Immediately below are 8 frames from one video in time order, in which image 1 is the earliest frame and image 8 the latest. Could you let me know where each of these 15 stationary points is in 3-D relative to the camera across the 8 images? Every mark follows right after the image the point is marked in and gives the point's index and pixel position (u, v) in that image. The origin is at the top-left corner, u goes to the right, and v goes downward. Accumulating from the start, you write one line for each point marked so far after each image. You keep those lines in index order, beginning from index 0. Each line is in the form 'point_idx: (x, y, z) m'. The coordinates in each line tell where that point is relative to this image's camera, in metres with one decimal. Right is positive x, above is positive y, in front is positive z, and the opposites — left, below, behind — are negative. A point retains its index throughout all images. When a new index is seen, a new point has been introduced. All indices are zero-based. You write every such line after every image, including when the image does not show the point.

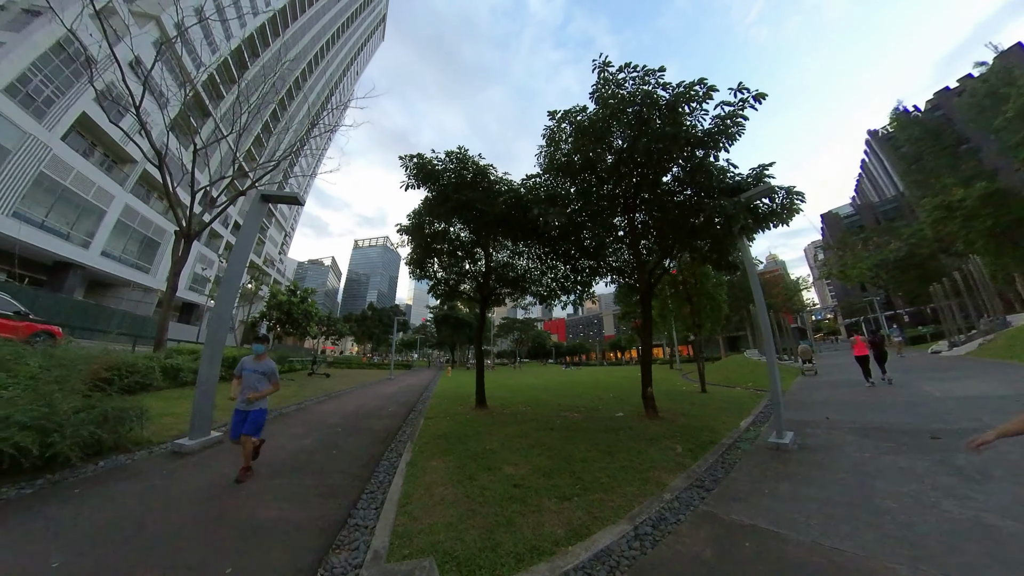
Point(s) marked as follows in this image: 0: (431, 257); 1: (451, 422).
0: (-2.7, +0.9, +12.0) m
1: (-1.4, -3.1, +7.8) m
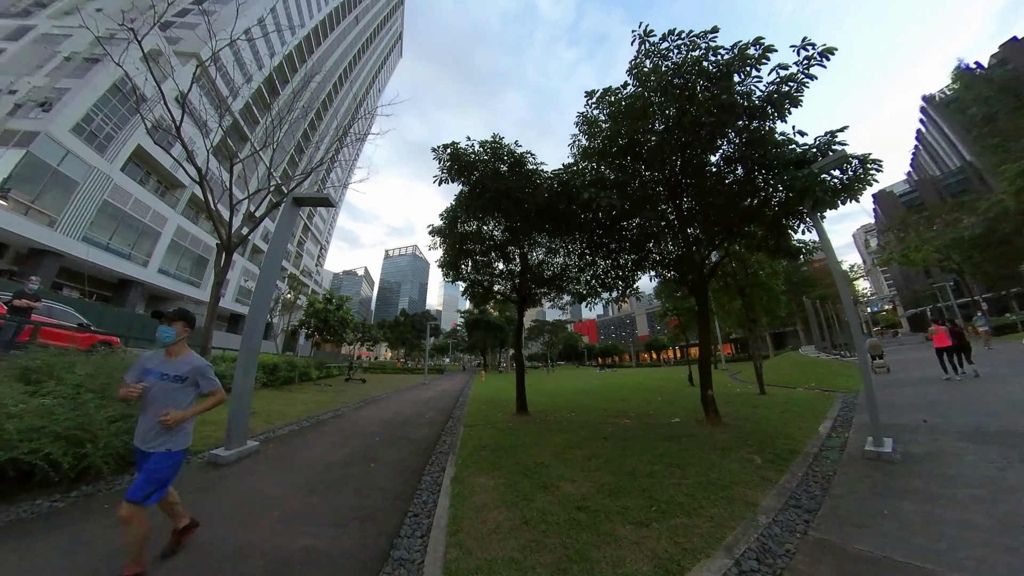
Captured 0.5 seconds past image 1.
0: (-1.5, +0.9, +11.5) m
1: (-0.4, -3.0, +7.2) m
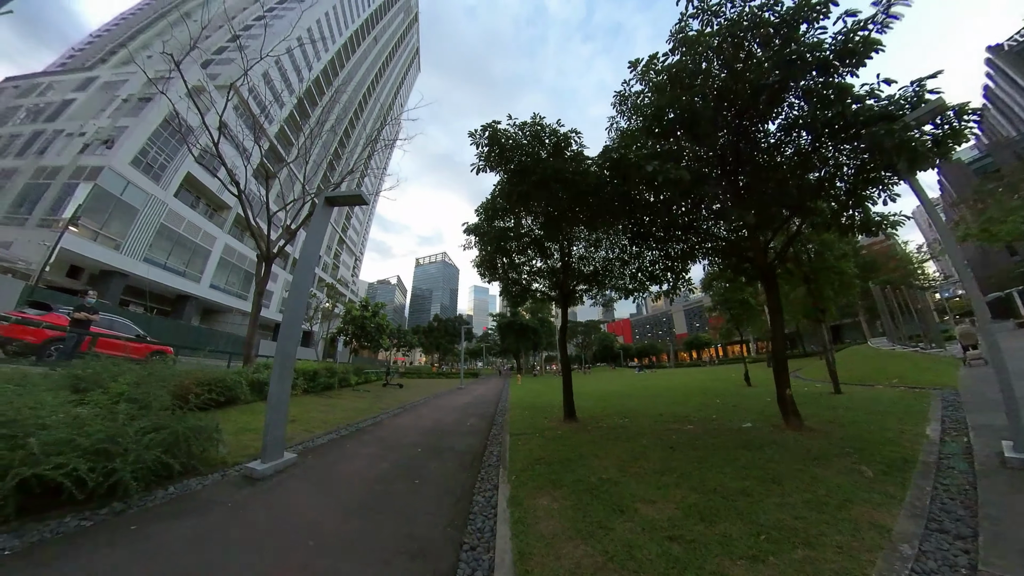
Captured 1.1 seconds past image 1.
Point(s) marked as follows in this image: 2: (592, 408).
0: (-0.3, +1.0, +10.9) m
1: (+0.6, -2.9, +6.5) m
2: (+2.5, -3.8, +10.8) m
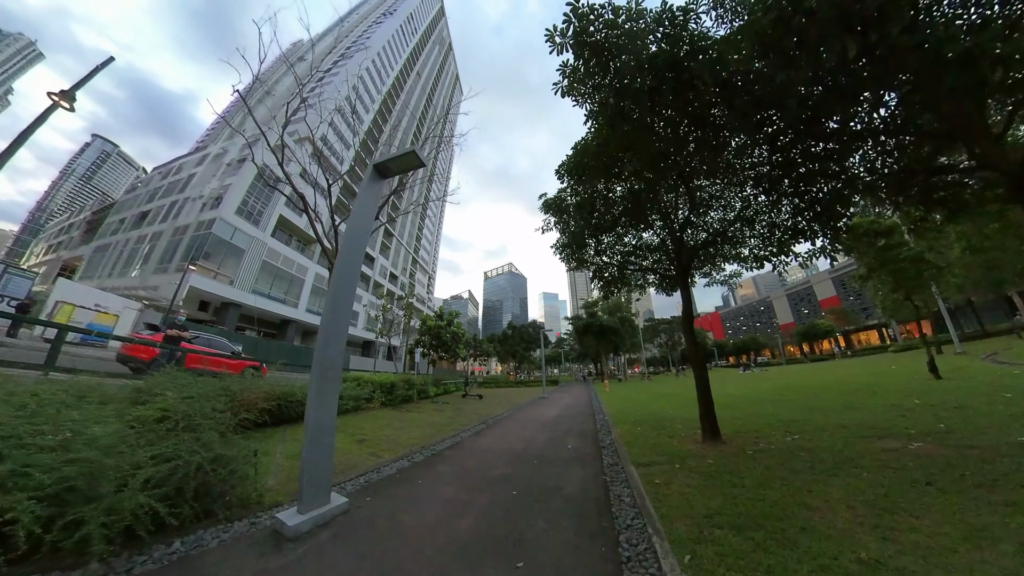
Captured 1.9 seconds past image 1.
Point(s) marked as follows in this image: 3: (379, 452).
0: (+1.9, +1.4, +9.0) m
1: (+2.3, -2.3, +4.4) m
2: (+5.1, -3.1, +8.2) m
3: (-2.3, -2.8, +5.8) m
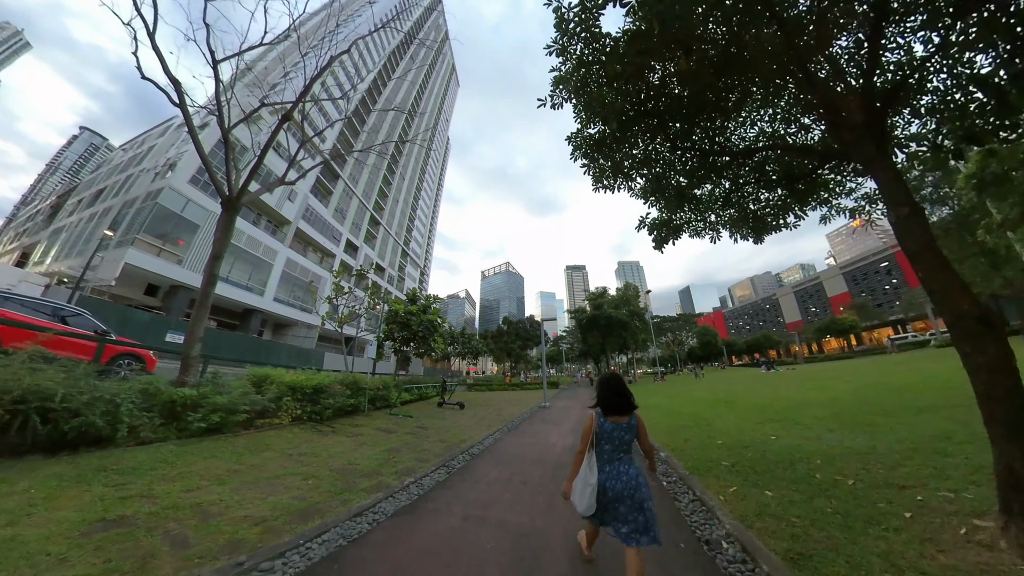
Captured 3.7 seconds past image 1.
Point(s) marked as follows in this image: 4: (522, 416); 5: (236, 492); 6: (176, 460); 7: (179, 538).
0: (+1.7, +2.4, +5.2) m
1: (+2.2, -1.3, +0.6) m
2: (+4.8, -2.1, +4.4) m
3: (-2.4, -1.8, +1.9) m
4: (+0.2, -3.5, +9.6) m
5: (-2.7, -2.1, +3.4) m
6: (-4.2, -2.2, +4.3) m
7: (-2.5, -1.9, +2.5) m
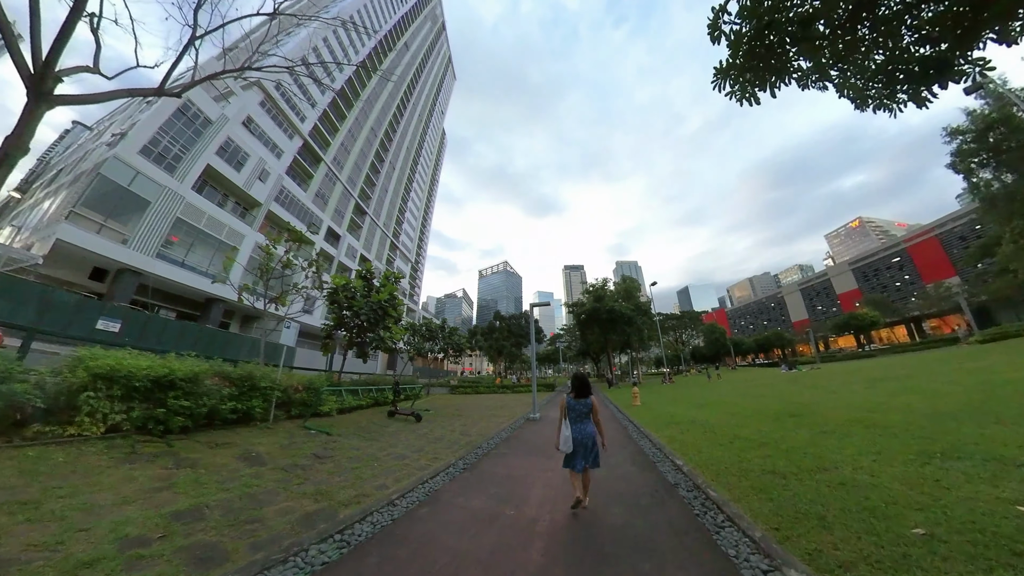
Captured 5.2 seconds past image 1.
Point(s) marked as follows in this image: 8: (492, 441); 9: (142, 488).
0: (+1.2, +3.1, +2.5) m
1: (+1.7, -0.6, -2.1) m
2: (+4.4, -1.4, +1.7) m
3: (-2.9, -1.1, -0.8) m
4: (-0.3, -2.8, +6.9) m
5: (-3.2, -1.4, +0.7) m
6: (-4.7, -1.4, +1.5) m
7: (-2.9, -1.2, -0.3) m
8: (-0.5, -2.5, +5.6) m
9: (-3.2, -1.9, +3.1) m
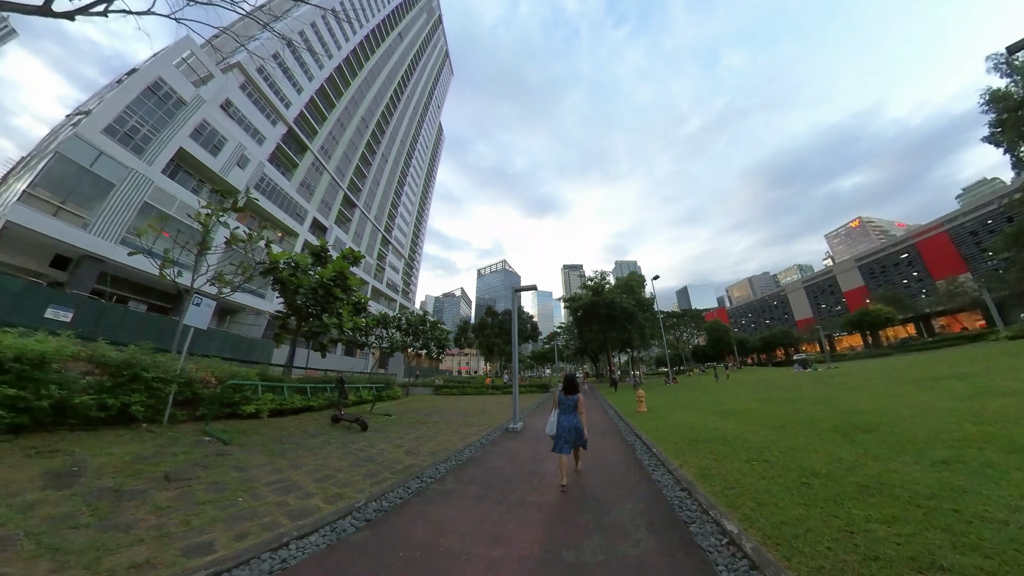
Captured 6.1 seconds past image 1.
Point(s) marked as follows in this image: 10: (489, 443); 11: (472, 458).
0: (+0.8, +3.5, +0.9) m
1: (+1.3, -0.2, -3.7) m
2: (+3.9, -1.0, +0.1) m
3: (-3.3, -0.6, -2.4) m
4: (-0.8, -2.4, +5.3) m
5: (-3.6, -1.0, -0.9) m
6: (-5.1, -1.0, -0.1) m
7: (-3.4, -0.8, -1.9) m
8: (-1.0, -2.1, +4.0) m
9: (-3.7, -1.5, +1.5) m
10: (-0.5, -2.4, +5.2) m
11: (-0.7, -2.2, +4.3) m
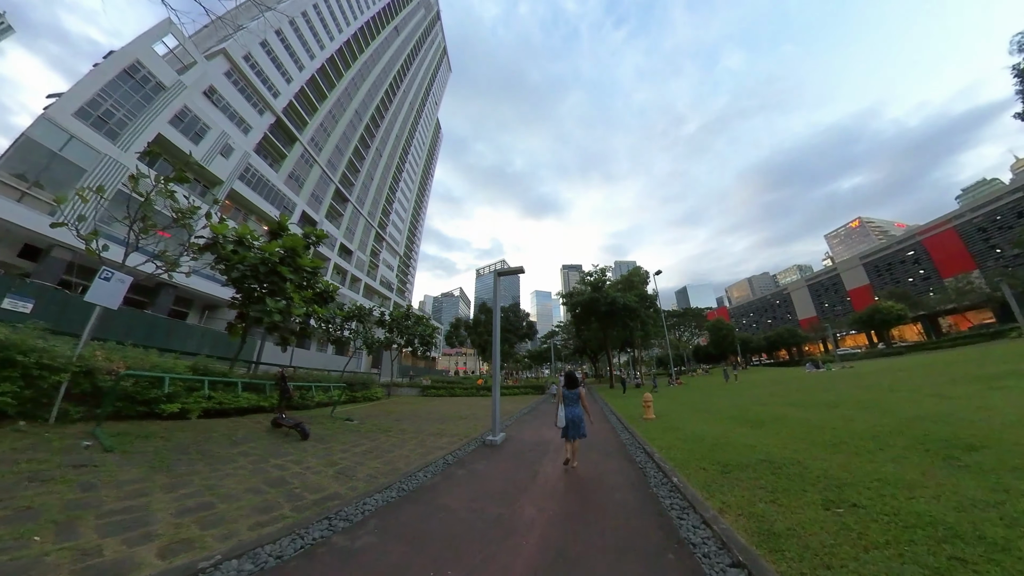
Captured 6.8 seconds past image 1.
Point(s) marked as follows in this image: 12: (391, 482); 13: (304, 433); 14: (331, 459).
0: (+0.5, +3.8, -0.3) m
1: (+1.0, +0.1, -4.9) m
2: (+3.6, -0.7, -1.0) m
3: (-3.6, -0.3, -3.6) m
4: (-1.1, -2.1, +4.1) m
5: (-3.9, -0.7, -2.1) m
6: (-5.4, -0.7, -1.2) m
7: (-3.7, -0.5, -3.0) m
8: (-1.3, -1.8, +2.9) m
9: (-4.0, -1.2, +0.3) m
10: (-0.8, -2.1, +4.1) m
11: (-1.0, -1.9, +3.2) m
12: (-1.3, -1.9, +3.4) m
13: (-2.5, -2.2, +5.1) m
14: (-1.6, -1.9, +3.6) m
